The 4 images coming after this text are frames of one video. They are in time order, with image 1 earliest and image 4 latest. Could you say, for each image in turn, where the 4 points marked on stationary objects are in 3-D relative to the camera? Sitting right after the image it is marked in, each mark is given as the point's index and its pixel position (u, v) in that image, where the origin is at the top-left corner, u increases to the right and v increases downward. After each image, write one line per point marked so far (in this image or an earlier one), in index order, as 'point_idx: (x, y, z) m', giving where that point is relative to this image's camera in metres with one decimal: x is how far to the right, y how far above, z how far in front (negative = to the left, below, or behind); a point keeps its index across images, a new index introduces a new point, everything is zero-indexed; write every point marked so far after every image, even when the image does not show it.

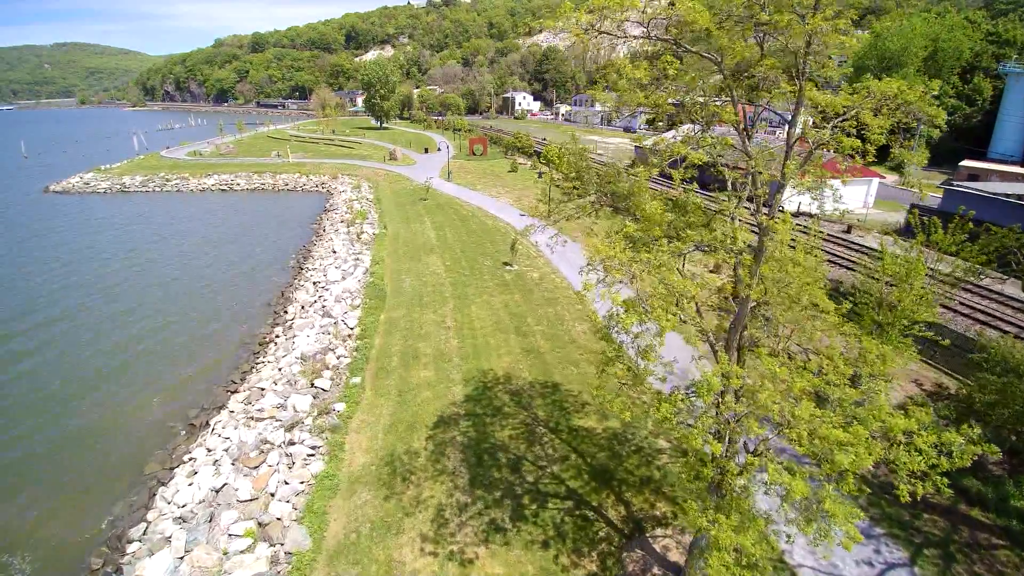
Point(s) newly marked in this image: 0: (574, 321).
0: (+2.0, -1.0, +16.0) m
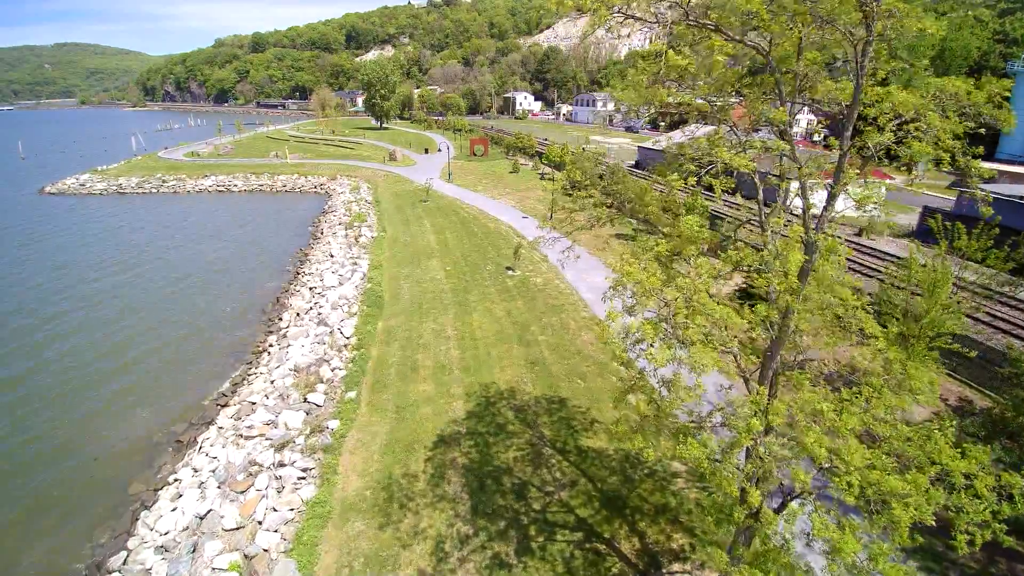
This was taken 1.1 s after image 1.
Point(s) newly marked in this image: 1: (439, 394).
0: (+2.1, -1.3, +15.3) m
1: (-1.8, -2.6, +12.4) m
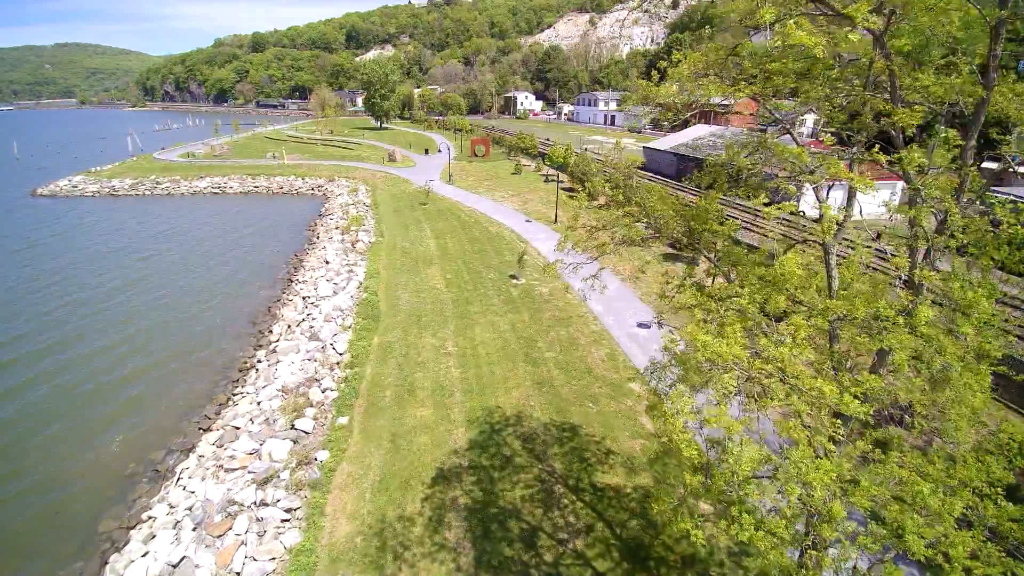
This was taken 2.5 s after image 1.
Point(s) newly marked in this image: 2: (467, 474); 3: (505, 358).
0: (+2.2, -1.6, +14.3) m
1: (-1.7, -3.0, +11.3) m
2: (-0.9, -3.6, +9.7) m
3: (-0.2, -1.9, +13.9) m
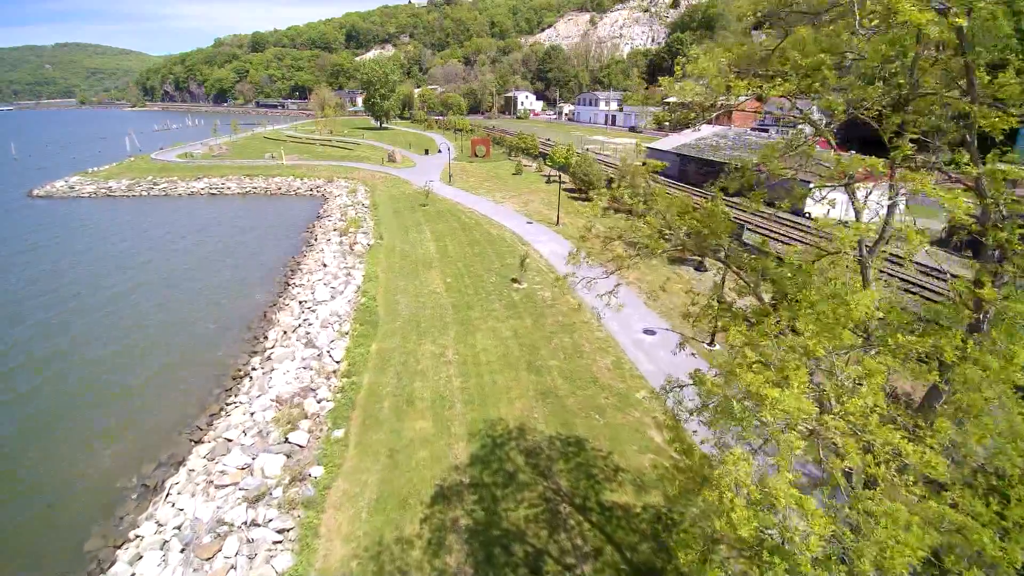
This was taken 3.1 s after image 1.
0: (+2.3, -1.8, +13.8) m
1: (-1.6, -3.1, +10.9) m
2: (-0.8, -3.7, +9.3) m
3: (-0.1, -2.1, +13.4) m
